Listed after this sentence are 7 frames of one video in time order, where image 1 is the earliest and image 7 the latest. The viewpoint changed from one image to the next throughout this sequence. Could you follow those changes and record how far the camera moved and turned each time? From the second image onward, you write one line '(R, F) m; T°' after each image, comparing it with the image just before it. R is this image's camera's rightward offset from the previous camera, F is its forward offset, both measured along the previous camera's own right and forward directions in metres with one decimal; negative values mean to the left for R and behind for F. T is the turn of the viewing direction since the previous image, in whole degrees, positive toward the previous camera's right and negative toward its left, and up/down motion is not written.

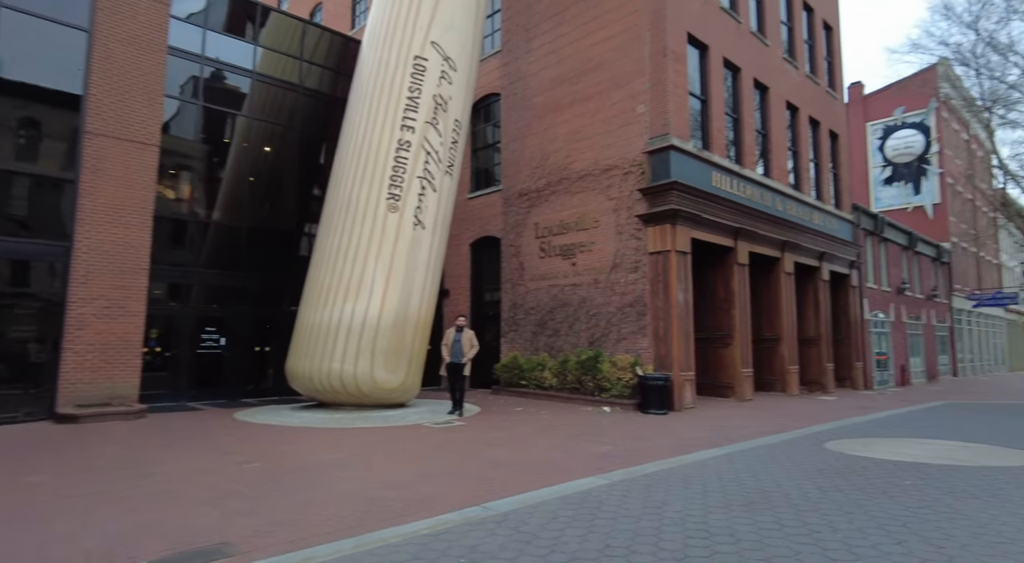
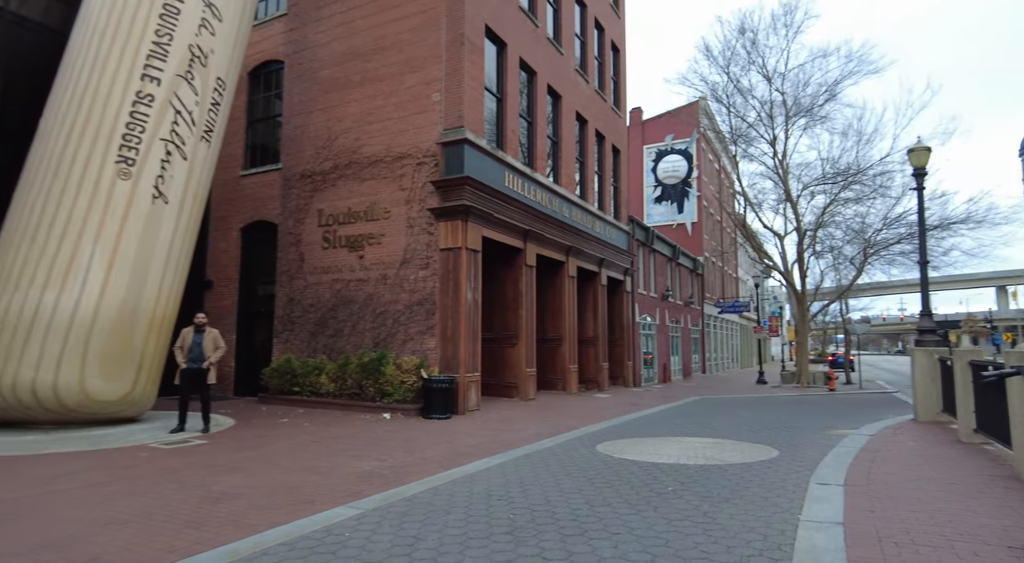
(+0.5, +0.8) m; +19°
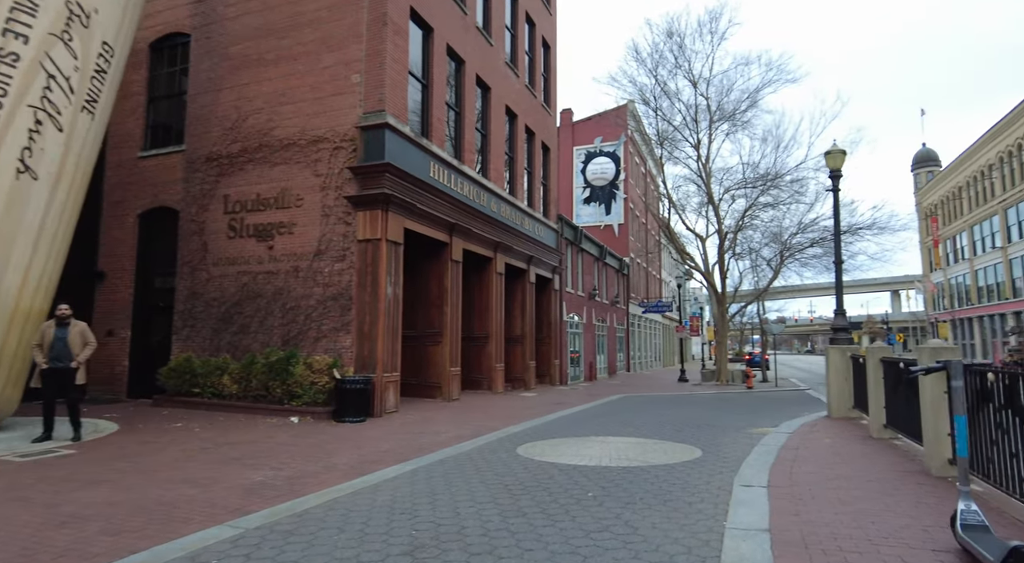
(+0.2, +0.5) m; +7°
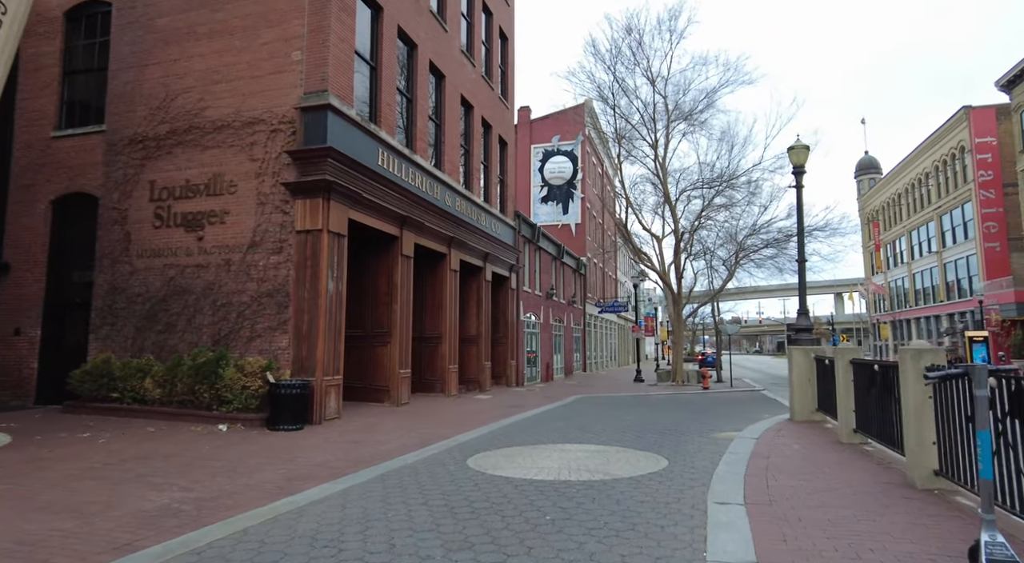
(+0.1, +0.7) m; +4°
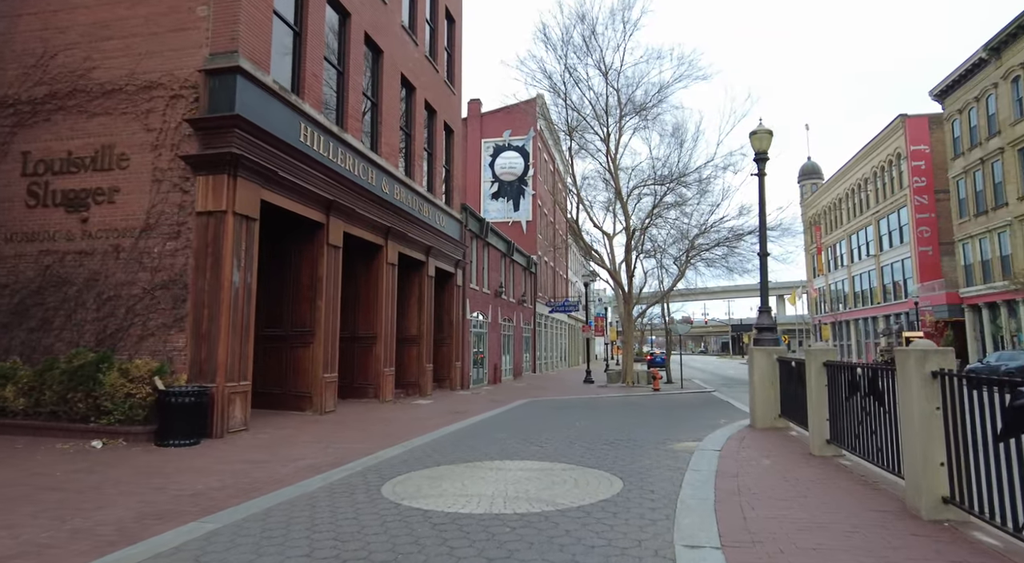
(+0.2, +1.2) m; +5°
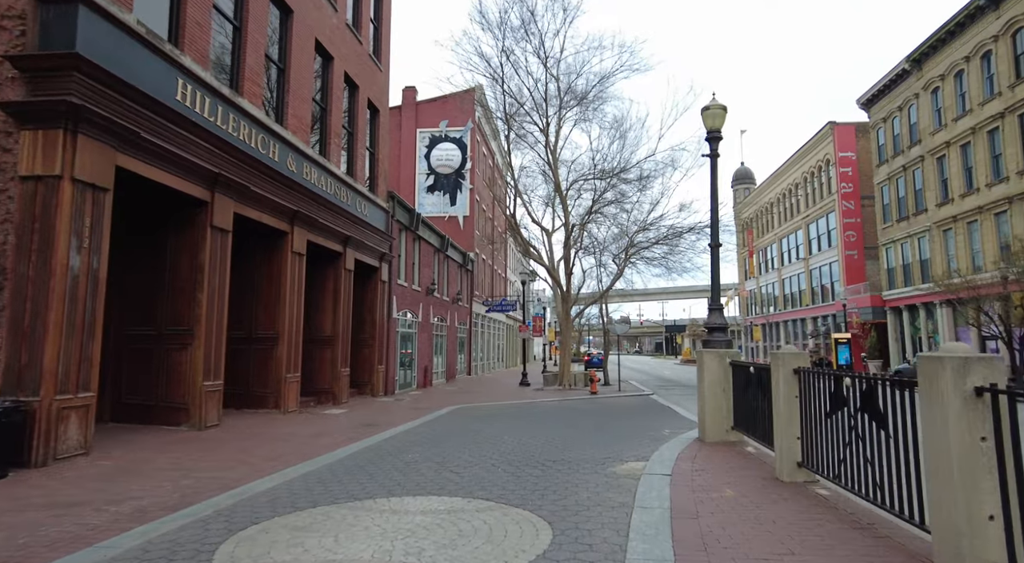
(+0.3, +1.5) m; +6°
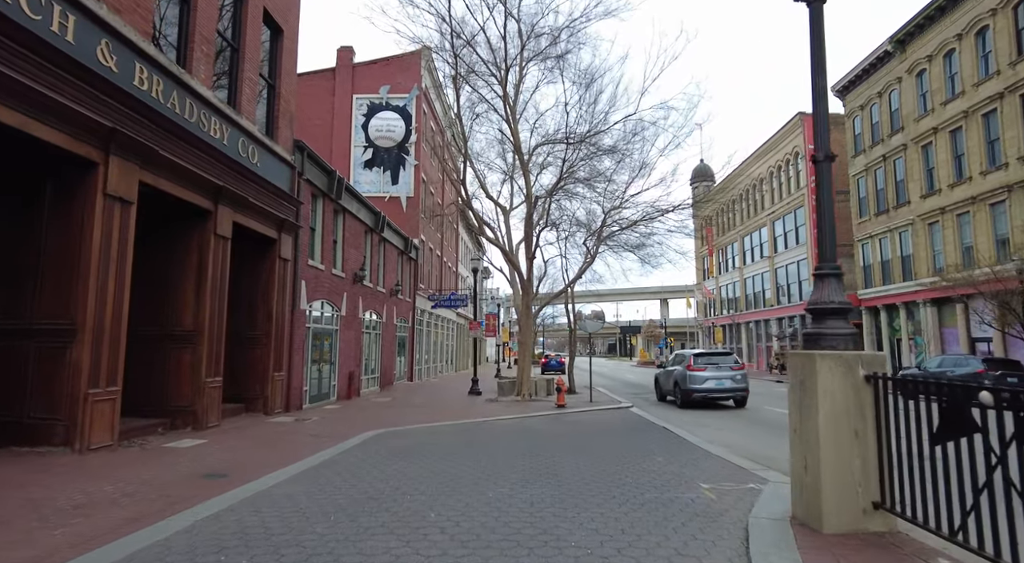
(+0.2, +4.6) m; +4°
